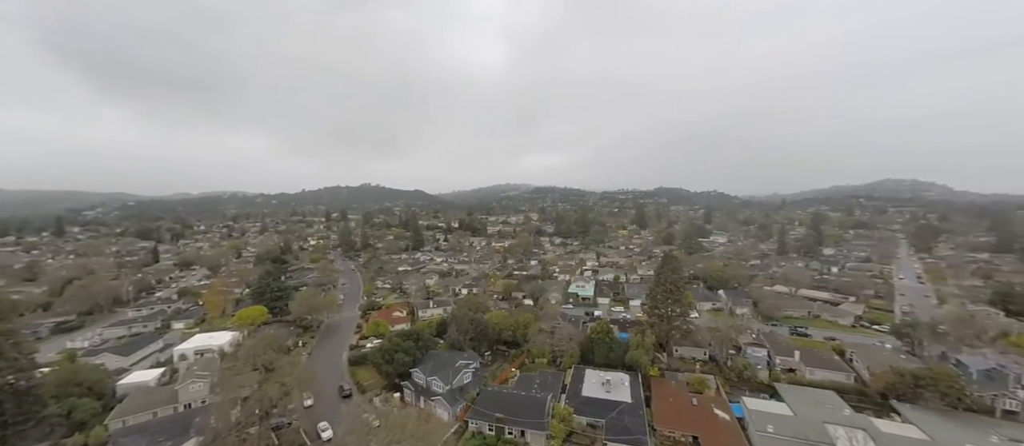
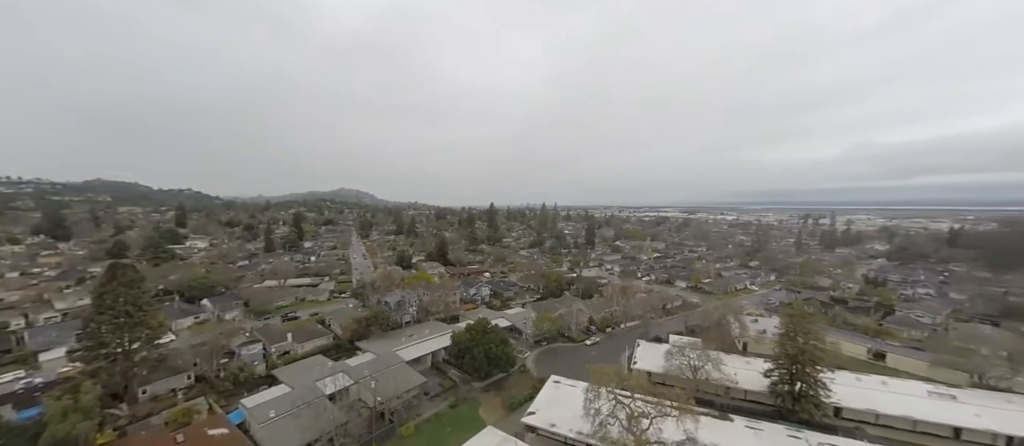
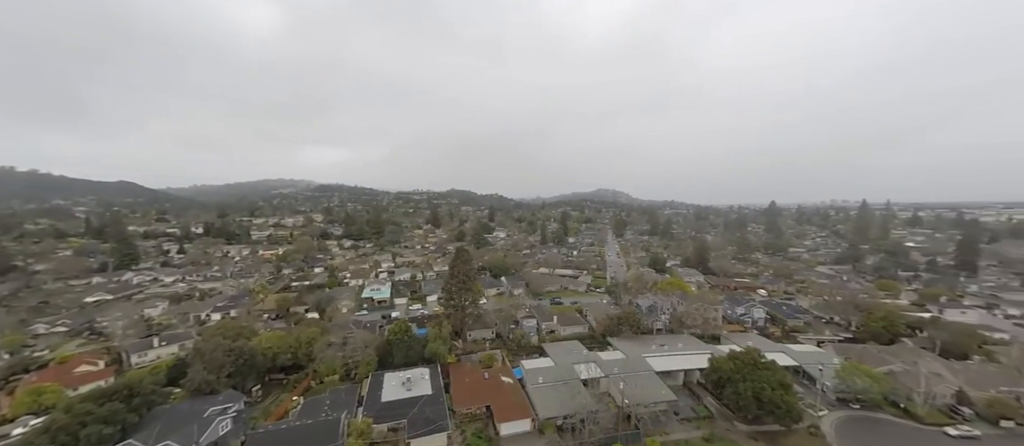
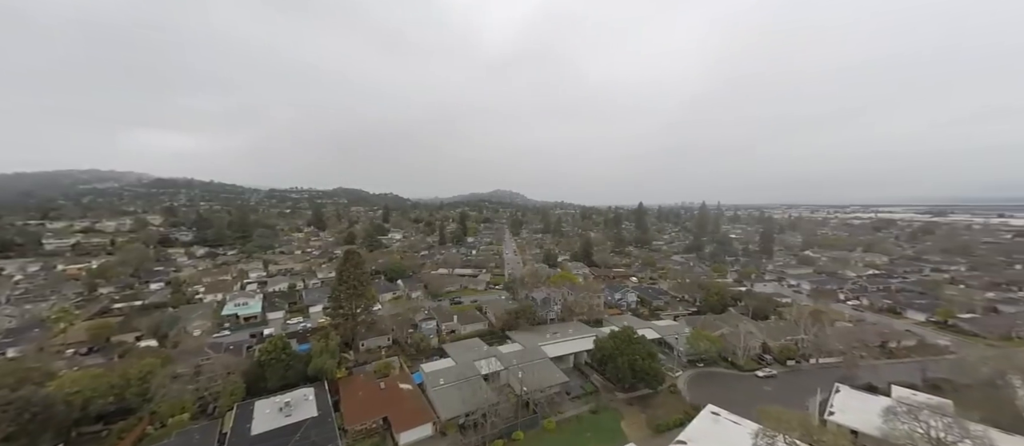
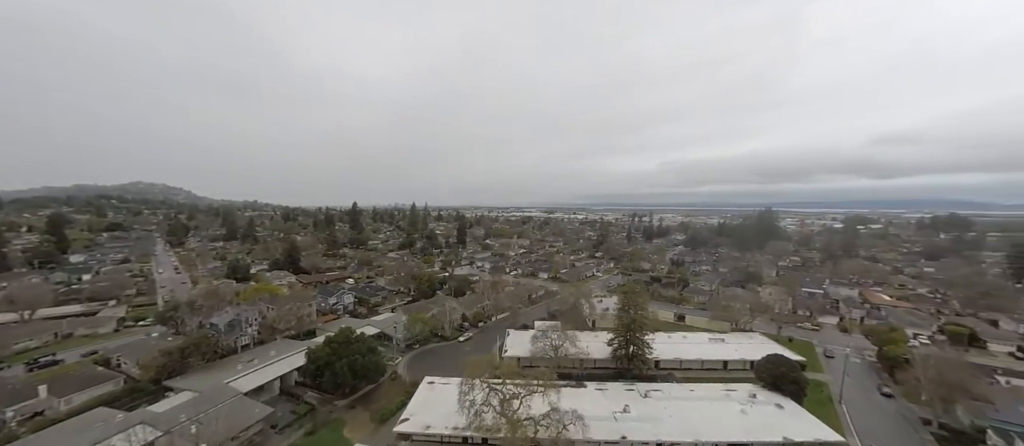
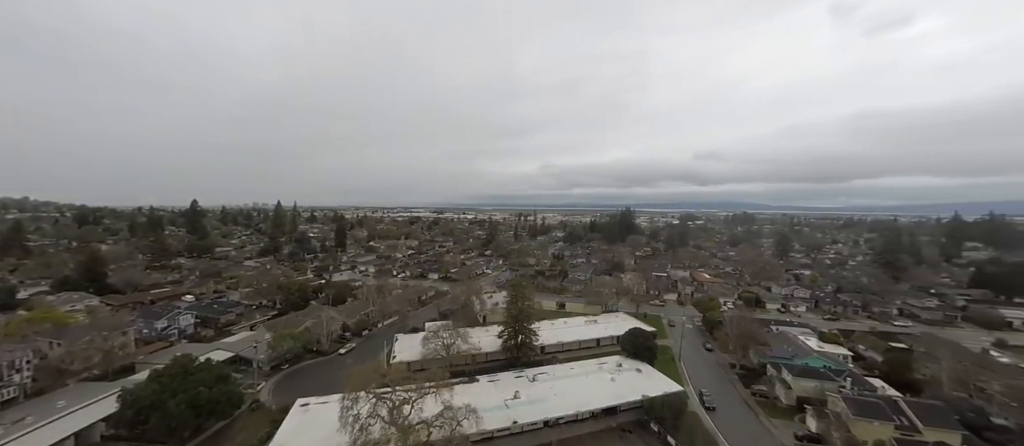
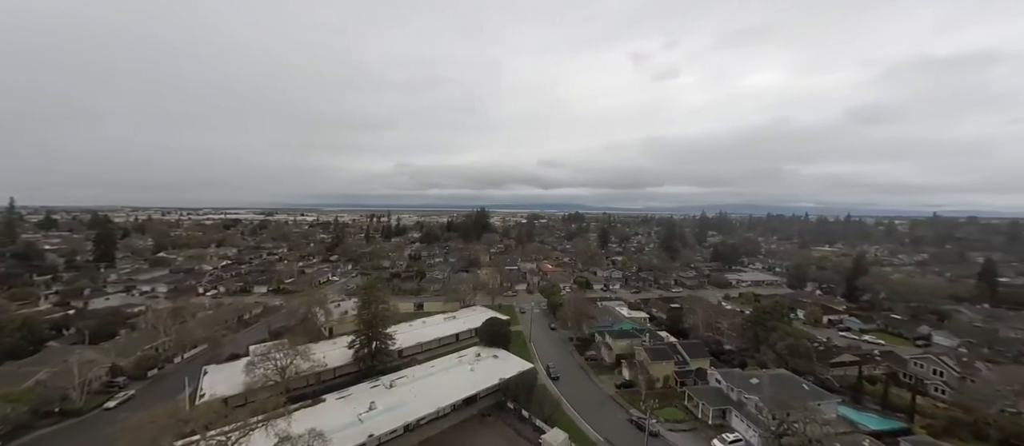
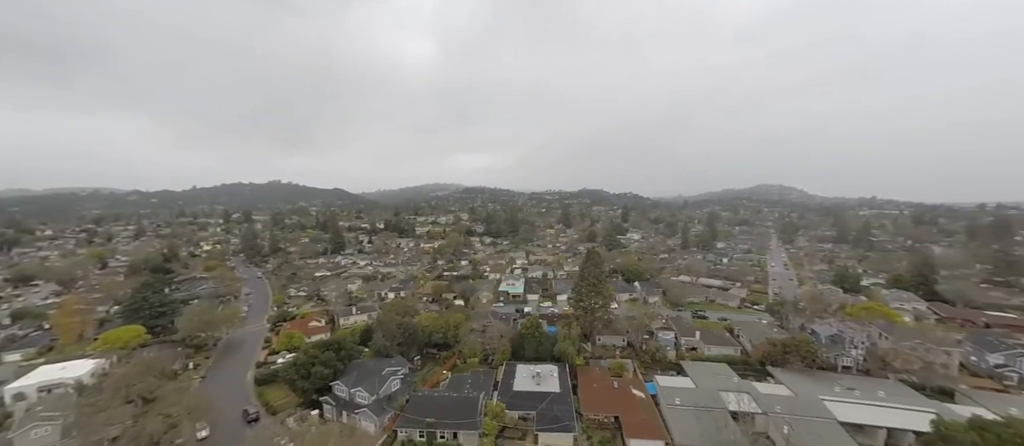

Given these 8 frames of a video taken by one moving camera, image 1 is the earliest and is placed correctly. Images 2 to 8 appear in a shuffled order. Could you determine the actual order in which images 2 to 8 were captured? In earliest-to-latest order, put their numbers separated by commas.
8, 3, 4, 2, 5, 6, 7
